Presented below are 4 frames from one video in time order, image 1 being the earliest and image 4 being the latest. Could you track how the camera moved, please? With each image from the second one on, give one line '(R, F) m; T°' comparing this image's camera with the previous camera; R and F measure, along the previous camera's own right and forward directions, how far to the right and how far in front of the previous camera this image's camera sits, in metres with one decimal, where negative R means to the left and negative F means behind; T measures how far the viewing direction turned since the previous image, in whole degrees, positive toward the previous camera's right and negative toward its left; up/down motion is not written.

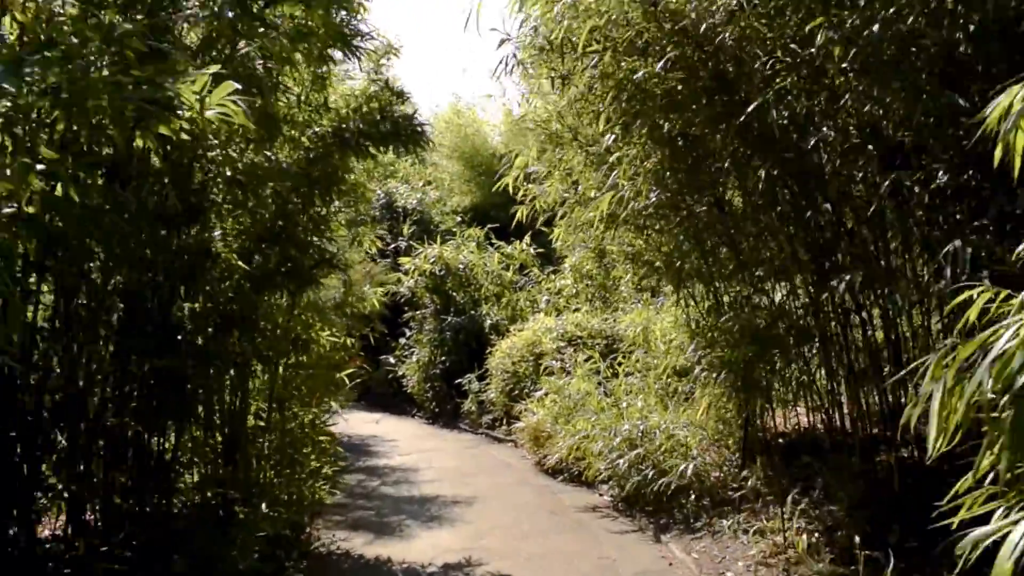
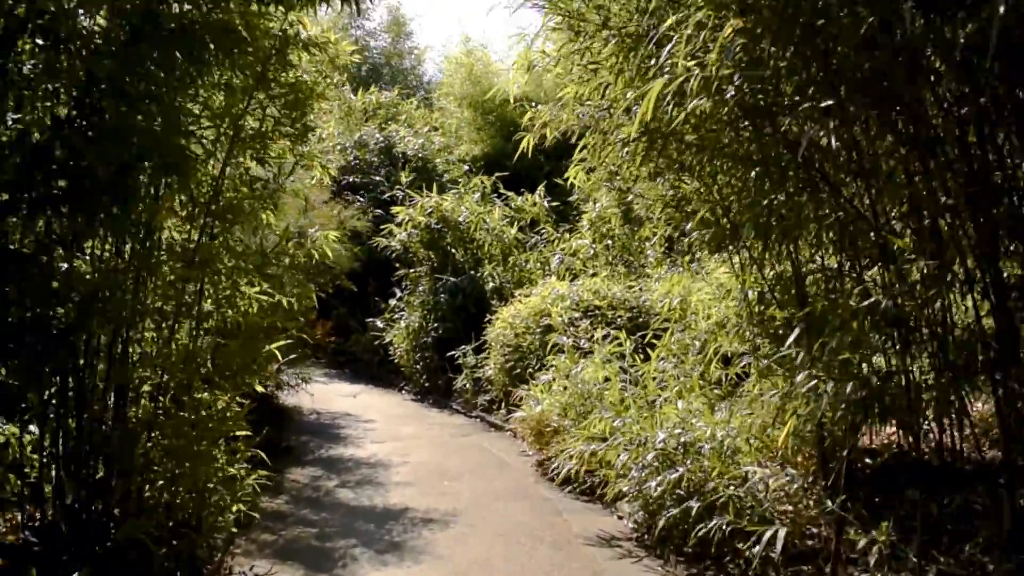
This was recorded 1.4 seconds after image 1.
(0.0, +1.1) m; -1°
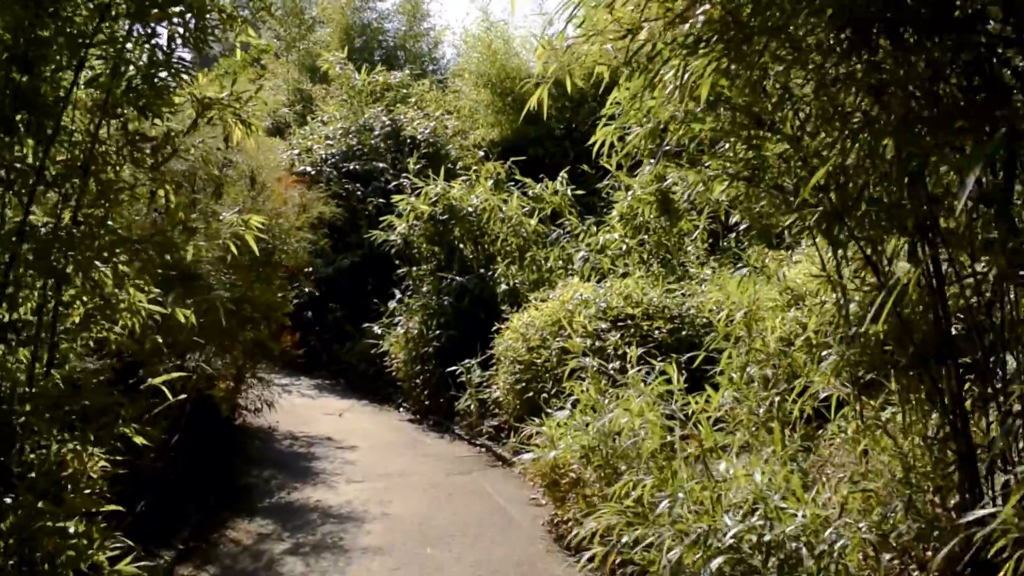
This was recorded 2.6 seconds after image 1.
(+0.1, +1.0) m; -1°
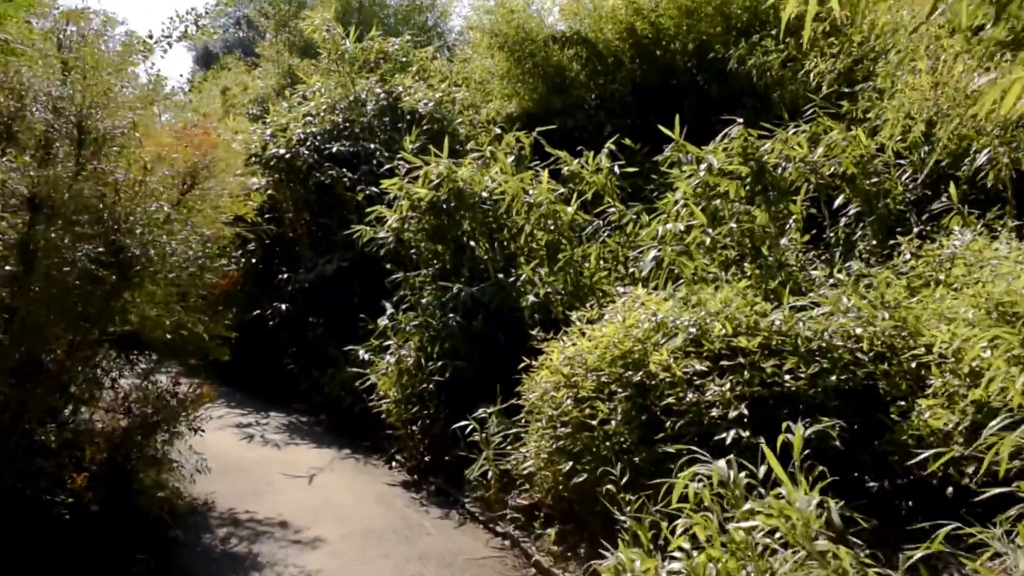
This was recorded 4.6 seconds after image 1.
(-0.1, +1.4) m; -1°
